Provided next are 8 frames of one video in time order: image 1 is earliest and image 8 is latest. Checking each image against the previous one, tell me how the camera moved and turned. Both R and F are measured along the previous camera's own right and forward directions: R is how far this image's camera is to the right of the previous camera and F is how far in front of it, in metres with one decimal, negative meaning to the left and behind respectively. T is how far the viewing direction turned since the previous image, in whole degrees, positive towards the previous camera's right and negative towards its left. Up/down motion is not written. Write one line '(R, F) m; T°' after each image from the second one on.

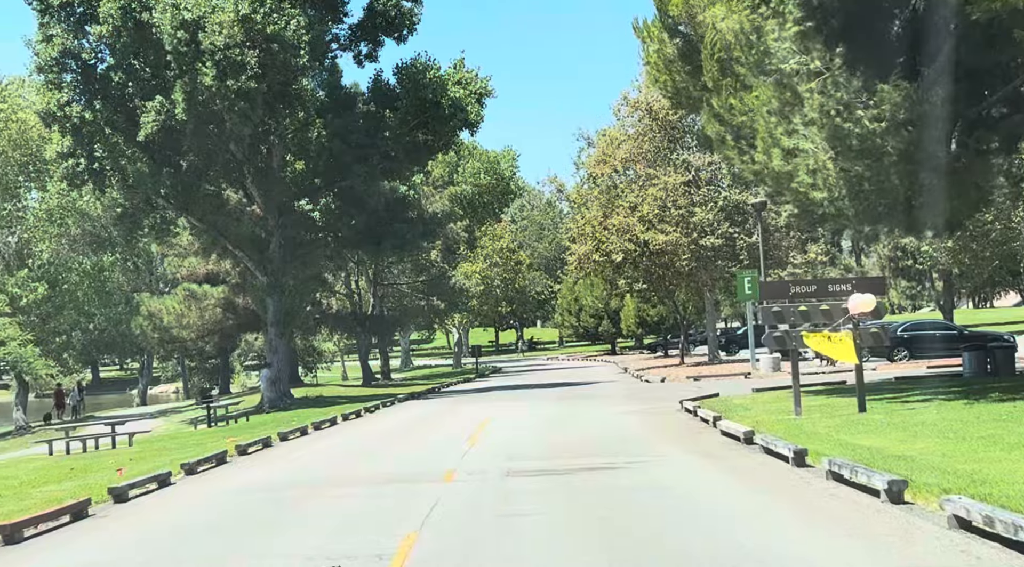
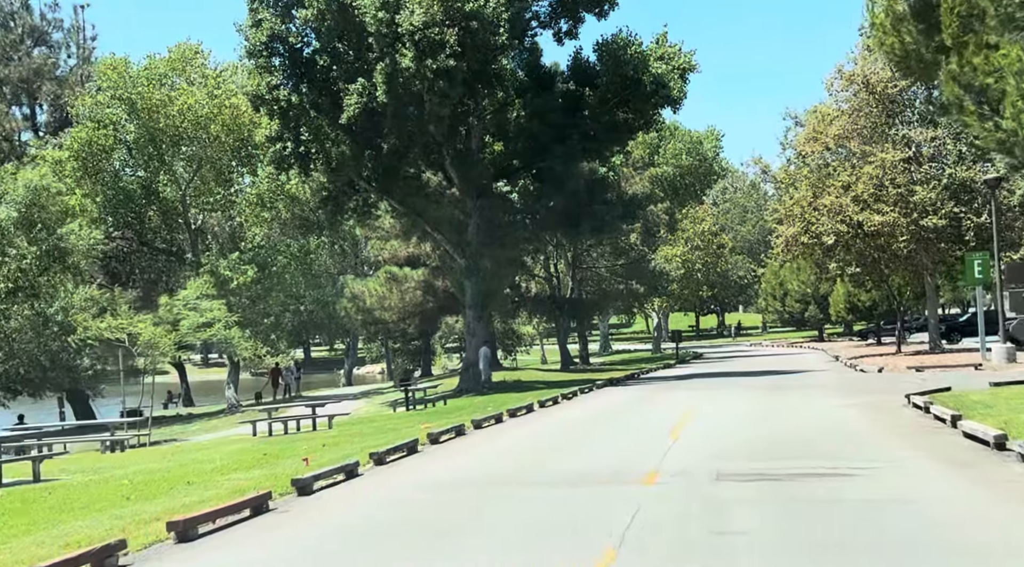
(-0.1, +0.9) m; -9°
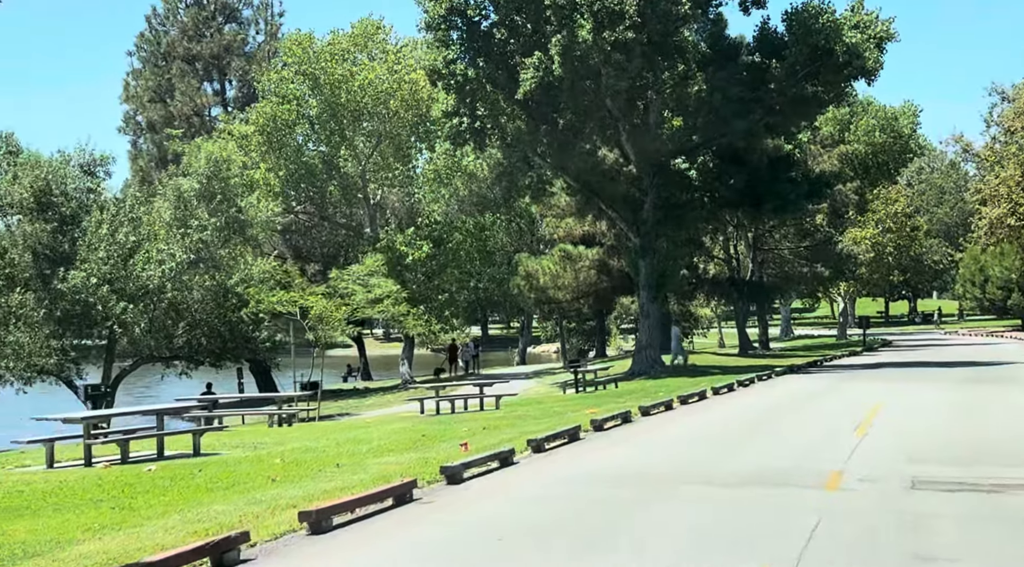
(+0.1, +0.9) m; -8°
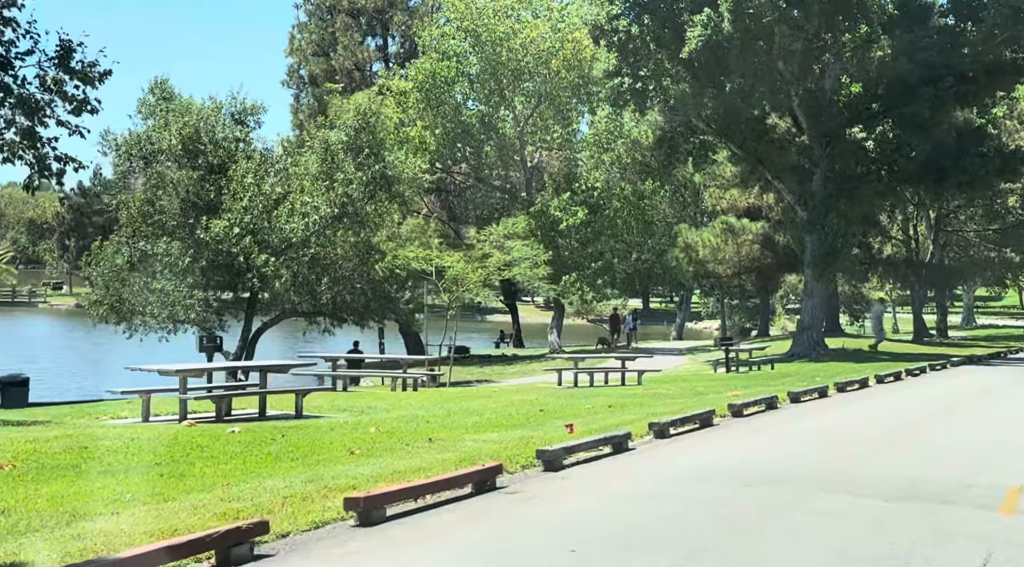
(+0.4, +1.6) m; -8°
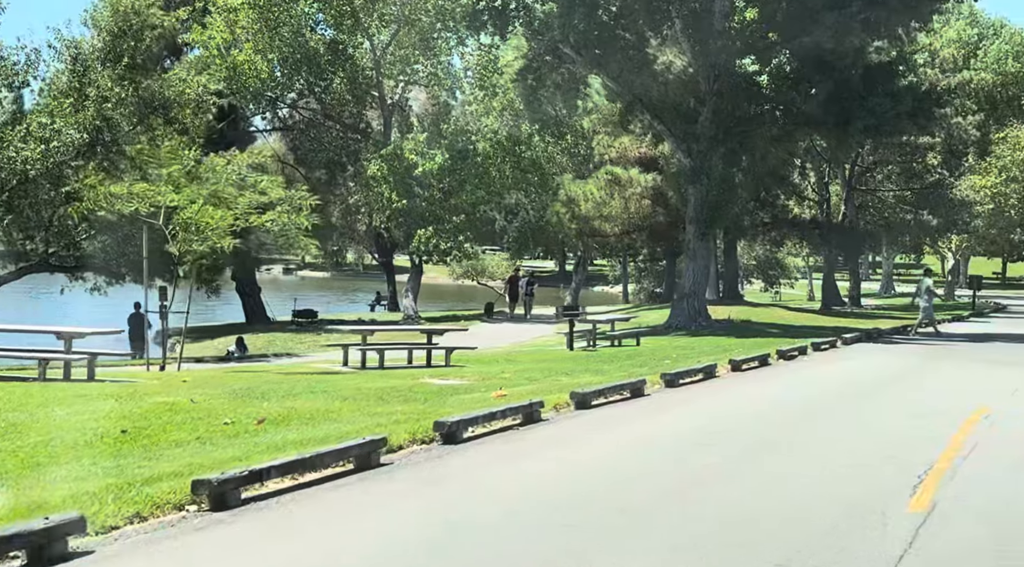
(+2.8, +5.9) m; +3°
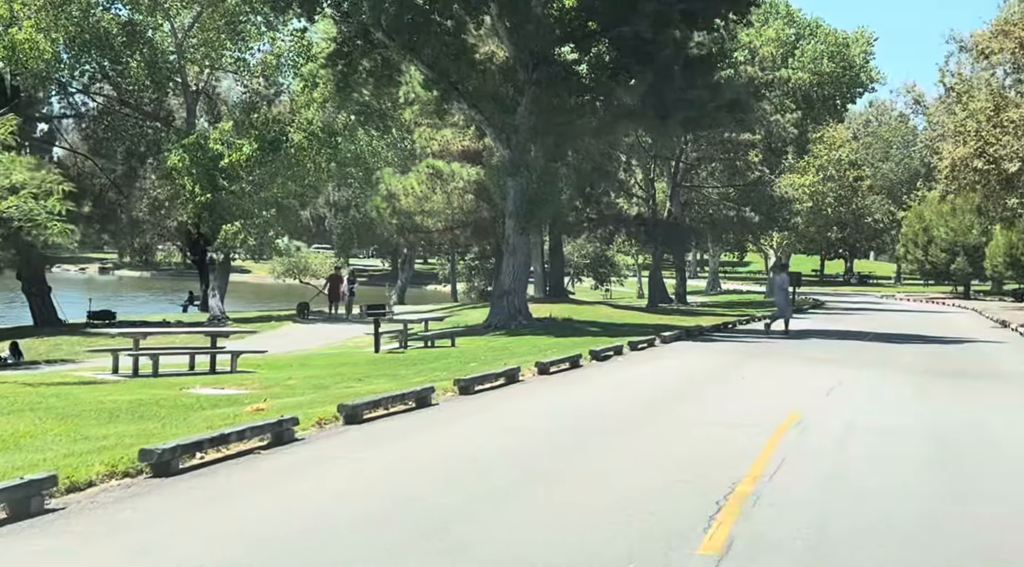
(+0.7, +1.6) m; +8°
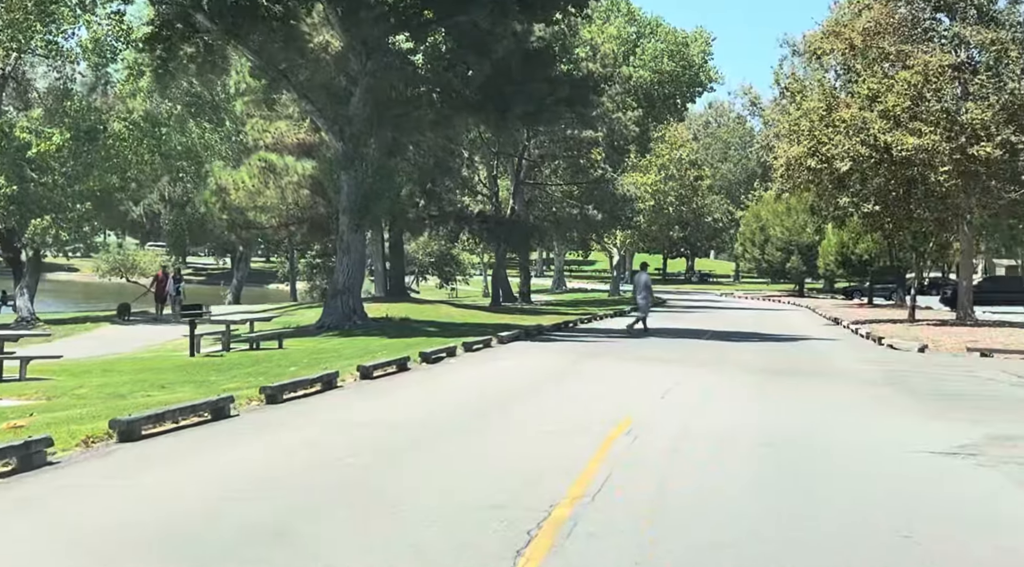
(+0.4, +1.1) m; +7°
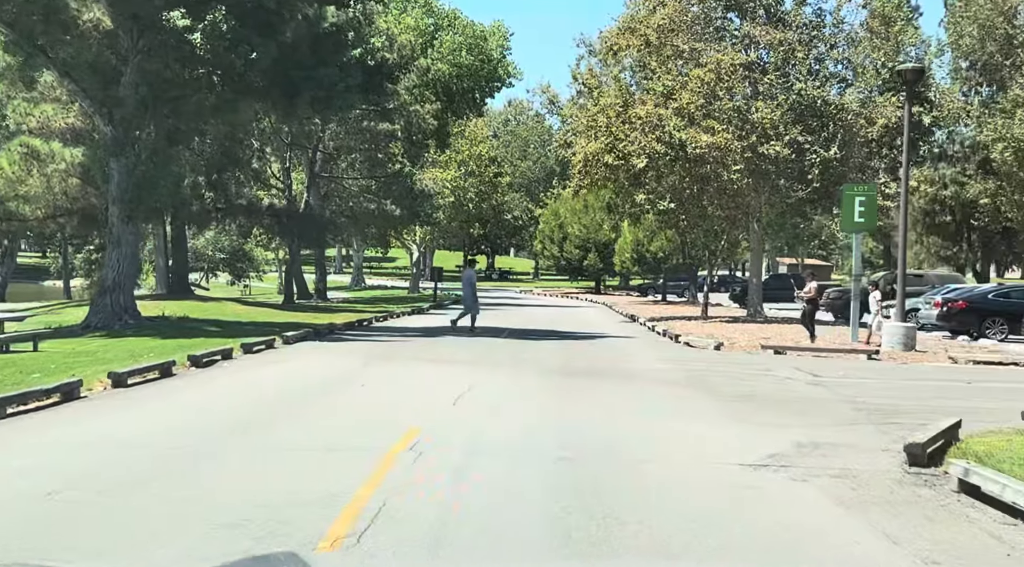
(+0.3, +1.4) m; +9°
